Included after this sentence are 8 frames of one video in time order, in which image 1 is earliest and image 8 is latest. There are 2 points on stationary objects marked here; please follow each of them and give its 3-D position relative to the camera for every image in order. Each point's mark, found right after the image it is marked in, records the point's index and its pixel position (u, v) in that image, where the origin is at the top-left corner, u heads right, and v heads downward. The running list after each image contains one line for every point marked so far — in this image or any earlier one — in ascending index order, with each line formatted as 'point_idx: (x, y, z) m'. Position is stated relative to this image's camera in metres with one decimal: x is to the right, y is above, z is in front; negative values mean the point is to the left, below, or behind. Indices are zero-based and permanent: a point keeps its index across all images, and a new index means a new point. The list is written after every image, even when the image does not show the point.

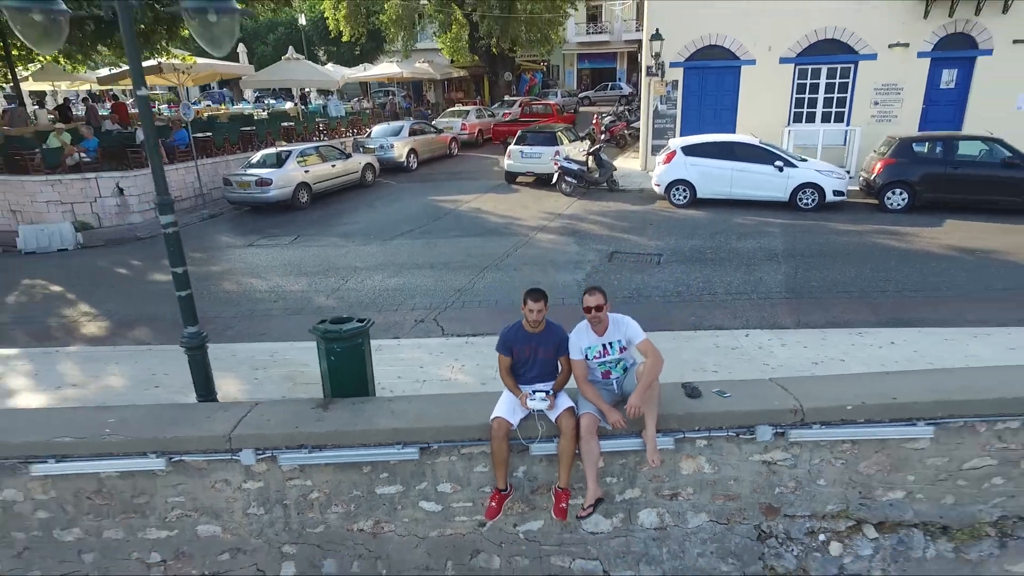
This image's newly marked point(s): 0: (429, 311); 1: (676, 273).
0: (-1.0, -0.3, +7.7) m
1: (+2.3, +0.2, +8.6) m
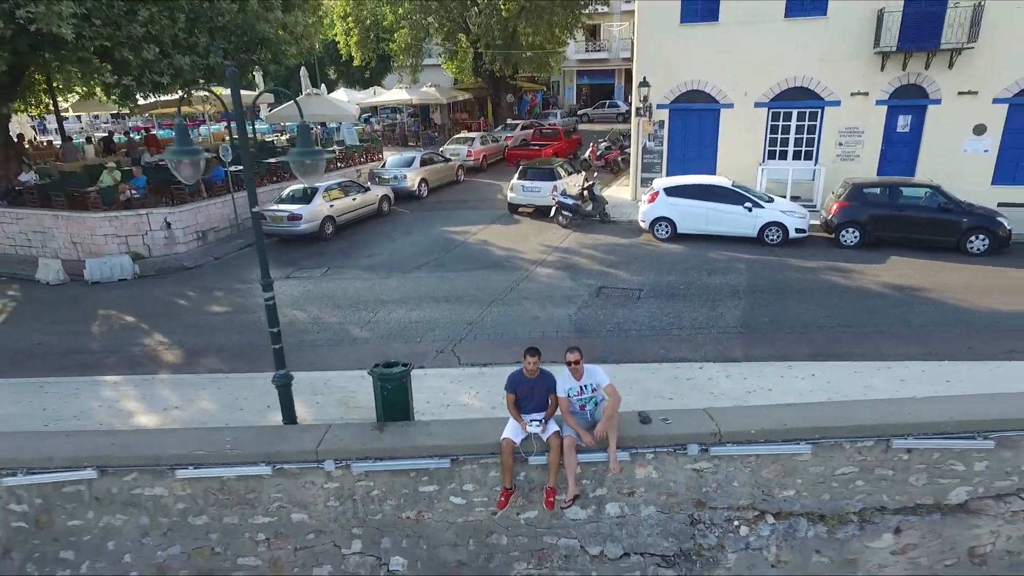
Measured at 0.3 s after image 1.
0: (-1.0, -0.8, +9.4) m
1: (+2.3, -0.3, +10.3) m
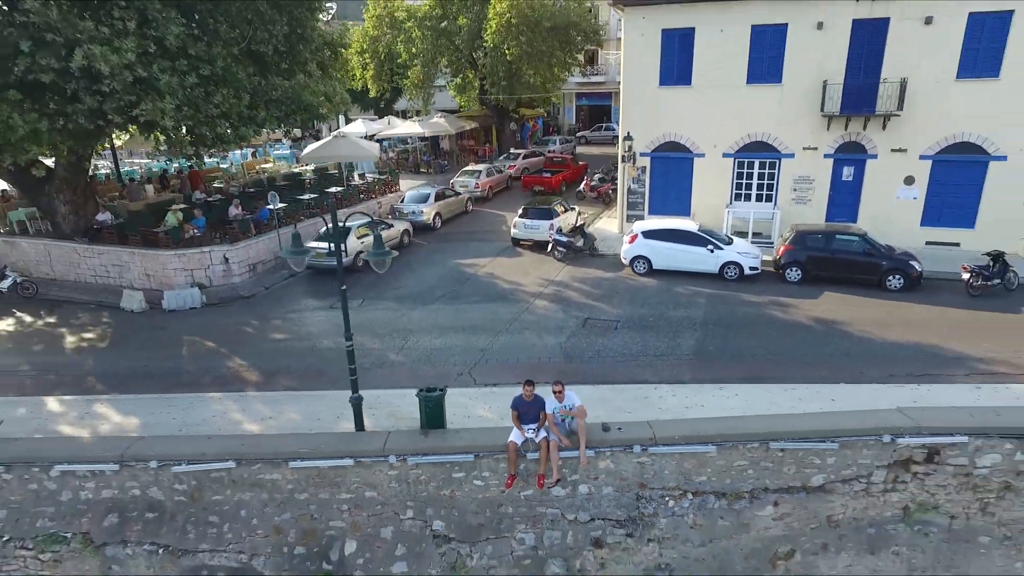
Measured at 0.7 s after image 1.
0: (-0.9, -1.5, +12.2) m
1: (+2.4, -1.0, +13.2) m
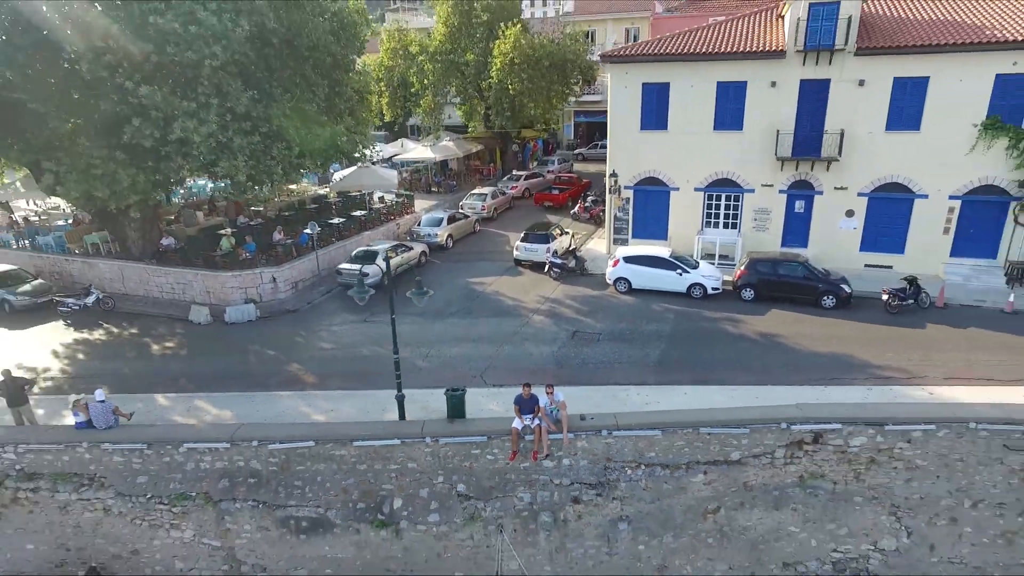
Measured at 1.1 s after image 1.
0: (-0.8, -2.0, +15.6) m
1: (+2.5, -1.6, +16.5) m
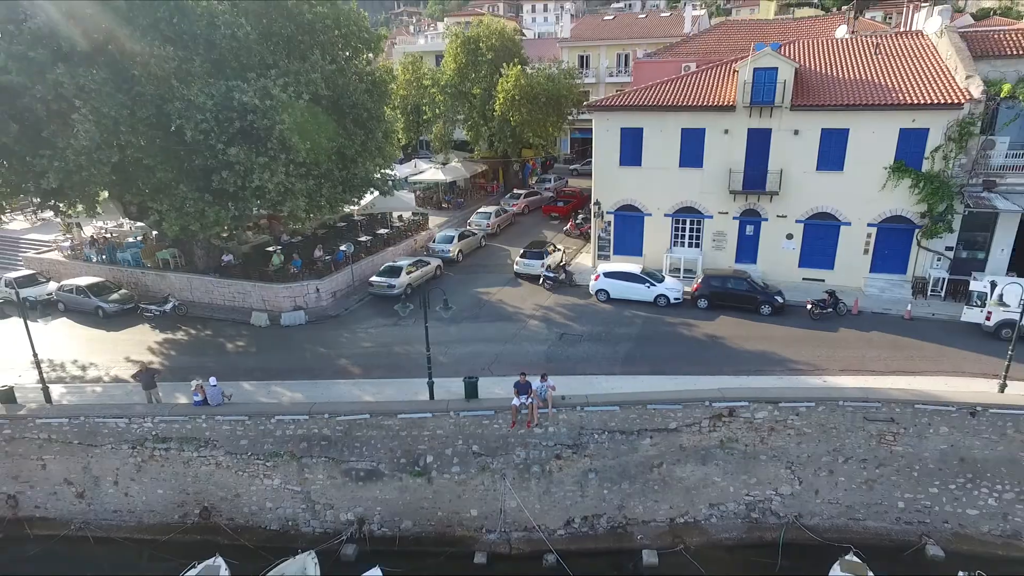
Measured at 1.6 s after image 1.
0: (-0.8, -2.4, +20.2) m
1: (+2.5, -2.0, +21.1) m
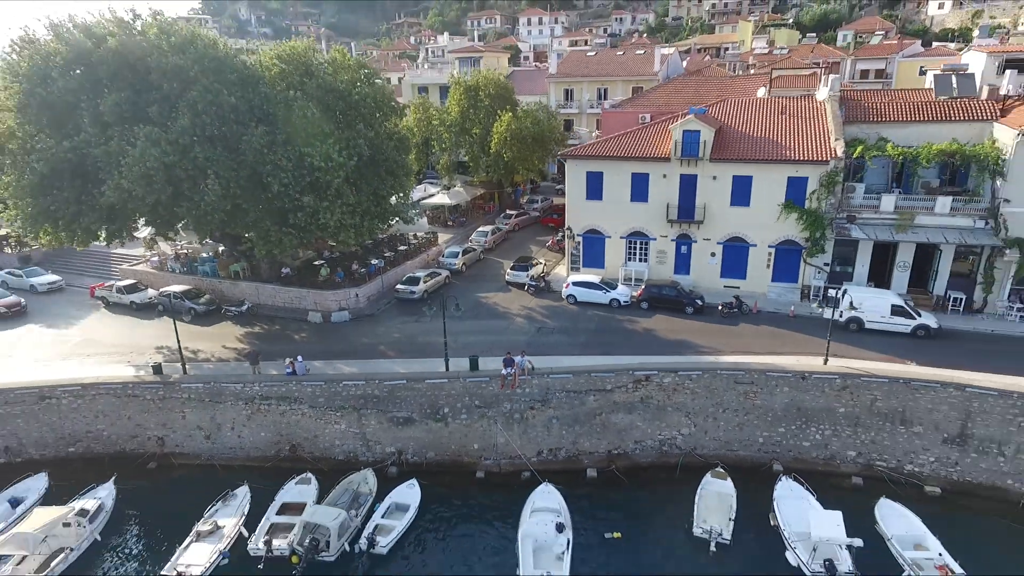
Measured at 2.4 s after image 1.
0: (-1.3, -2.8, +28.4) m
1: (+2.0, -2.3, +29.3) m
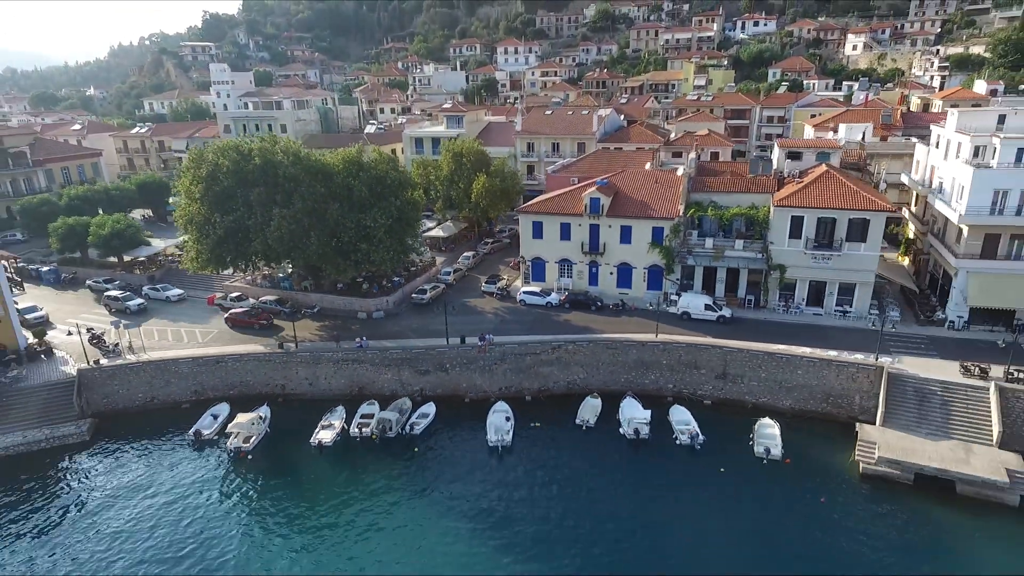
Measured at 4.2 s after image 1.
0: (-3.3, -3.4, +47.9) m
1: (-0.1, -2.9, +48.9) m
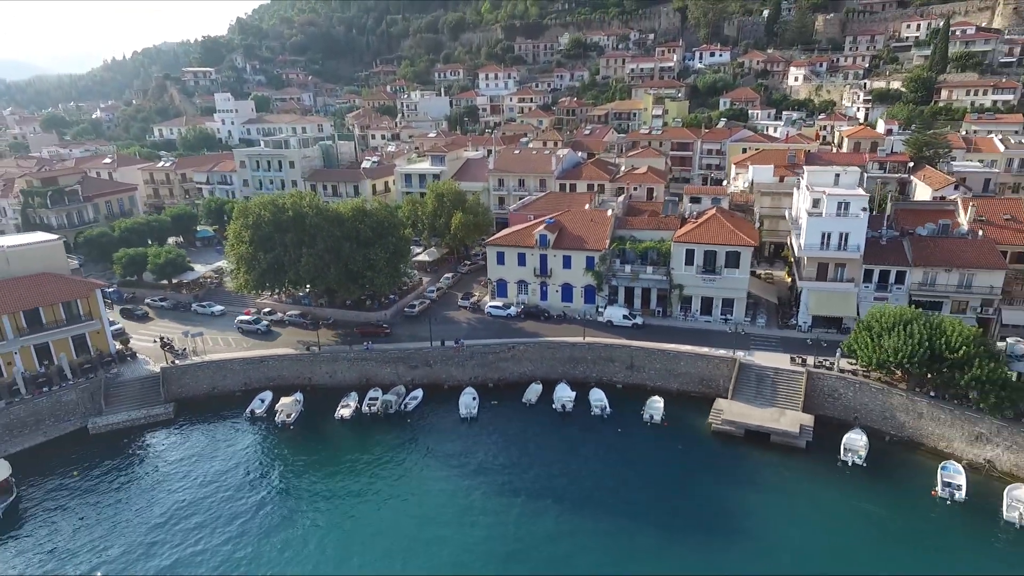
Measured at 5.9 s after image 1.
0: (-6.6, -5.1, +63.9) m
1: (-3.3, -4.5, +64.9) m
